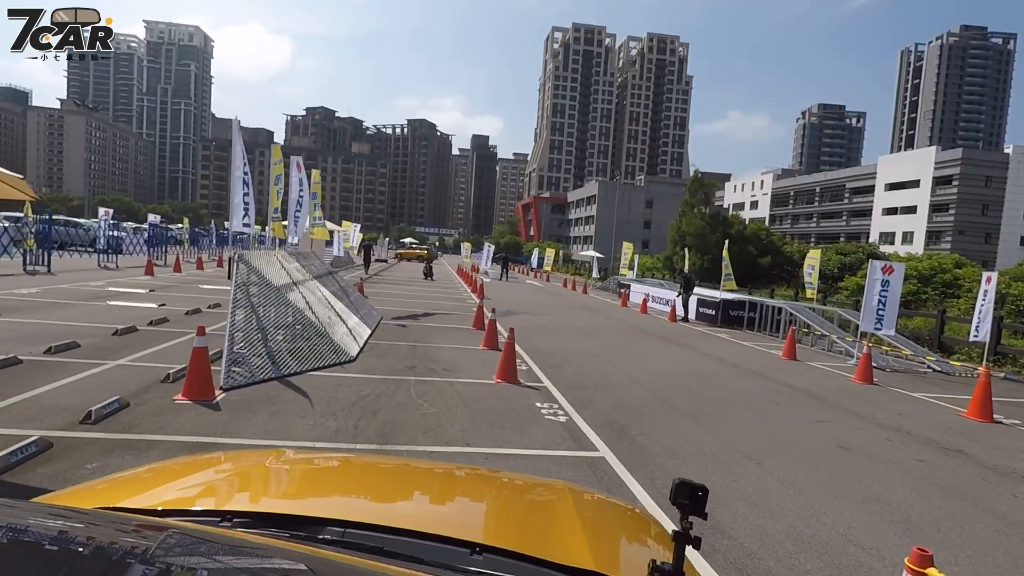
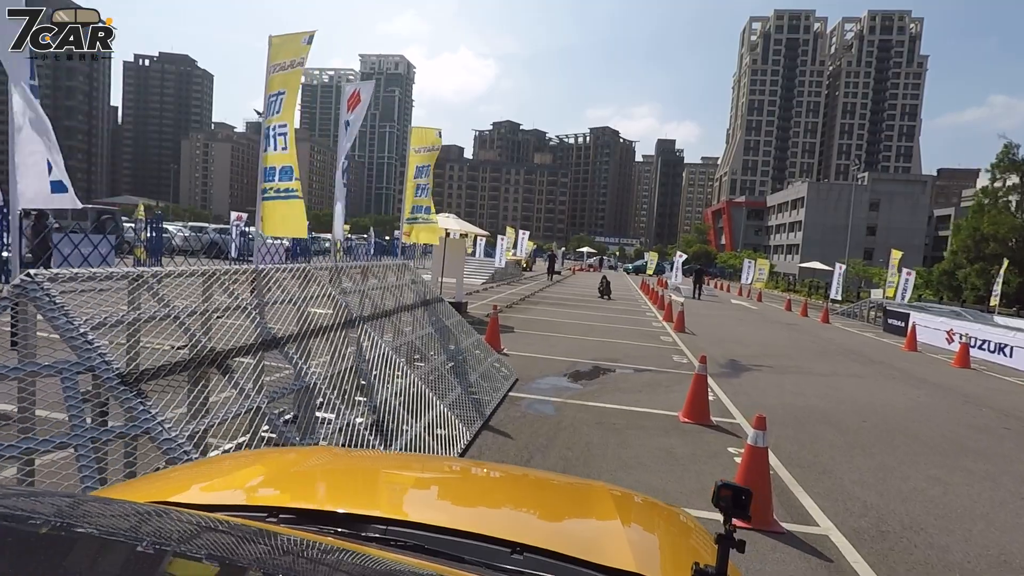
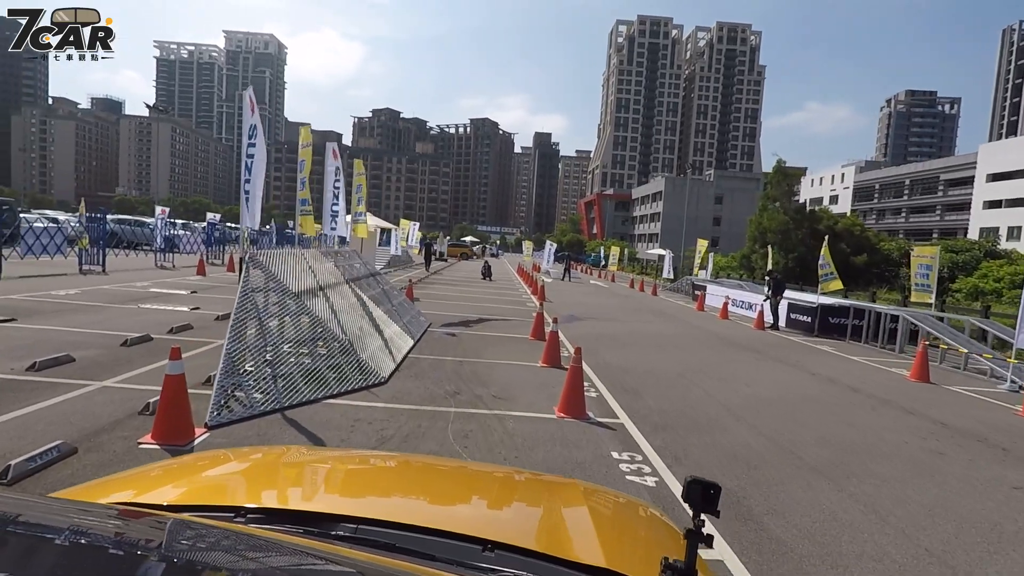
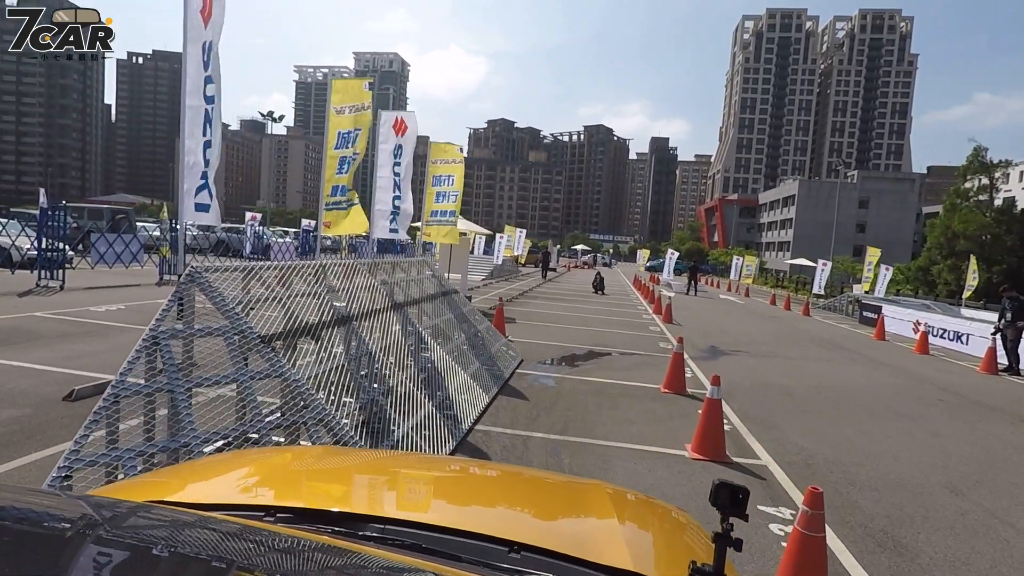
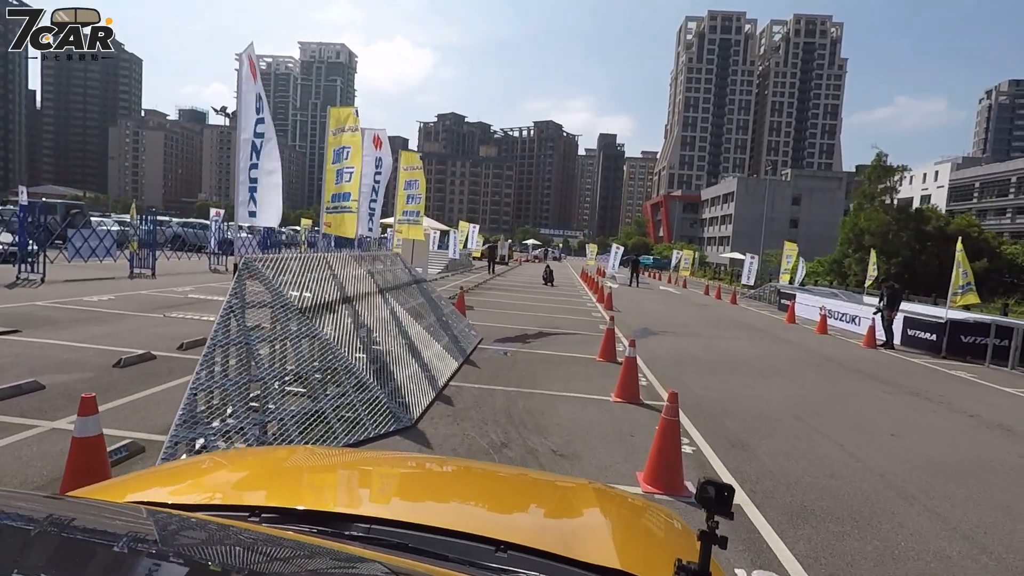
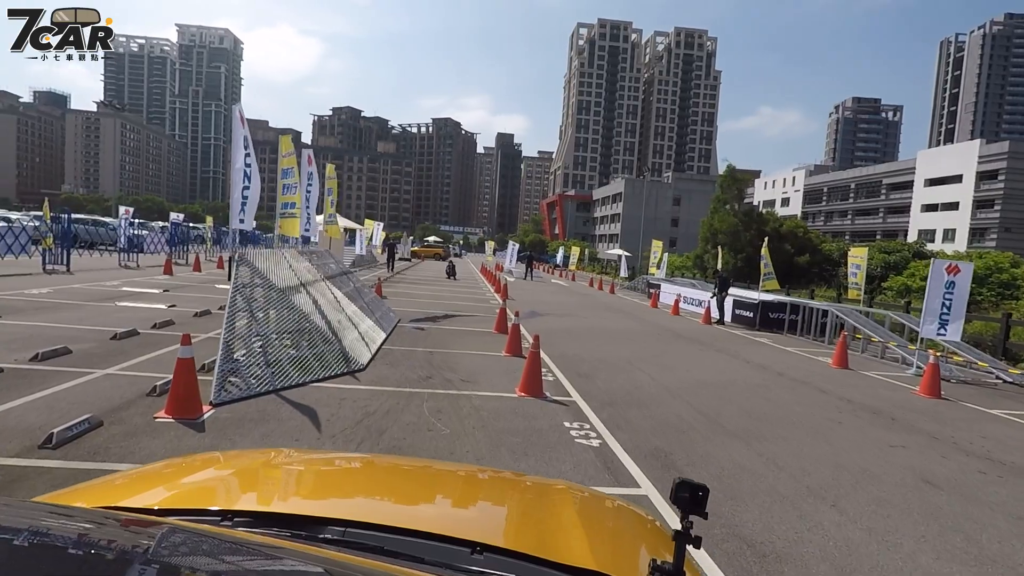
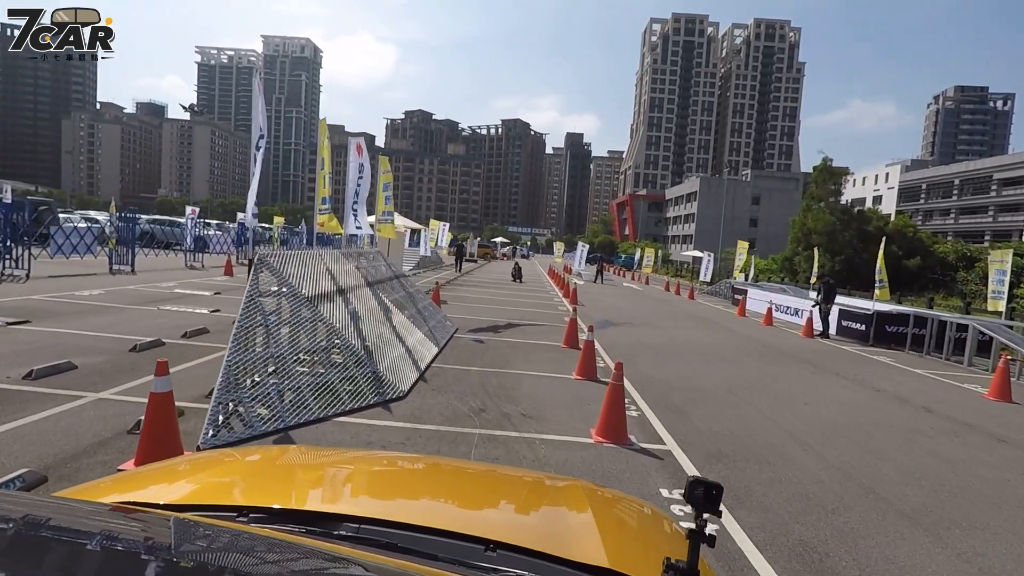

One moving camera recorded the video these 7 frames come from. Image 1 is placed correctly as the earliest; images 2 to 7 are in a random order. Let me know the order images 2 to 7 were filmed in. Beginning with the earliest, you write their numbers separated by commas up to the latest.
6, 3, 7, 5, 4, 2
